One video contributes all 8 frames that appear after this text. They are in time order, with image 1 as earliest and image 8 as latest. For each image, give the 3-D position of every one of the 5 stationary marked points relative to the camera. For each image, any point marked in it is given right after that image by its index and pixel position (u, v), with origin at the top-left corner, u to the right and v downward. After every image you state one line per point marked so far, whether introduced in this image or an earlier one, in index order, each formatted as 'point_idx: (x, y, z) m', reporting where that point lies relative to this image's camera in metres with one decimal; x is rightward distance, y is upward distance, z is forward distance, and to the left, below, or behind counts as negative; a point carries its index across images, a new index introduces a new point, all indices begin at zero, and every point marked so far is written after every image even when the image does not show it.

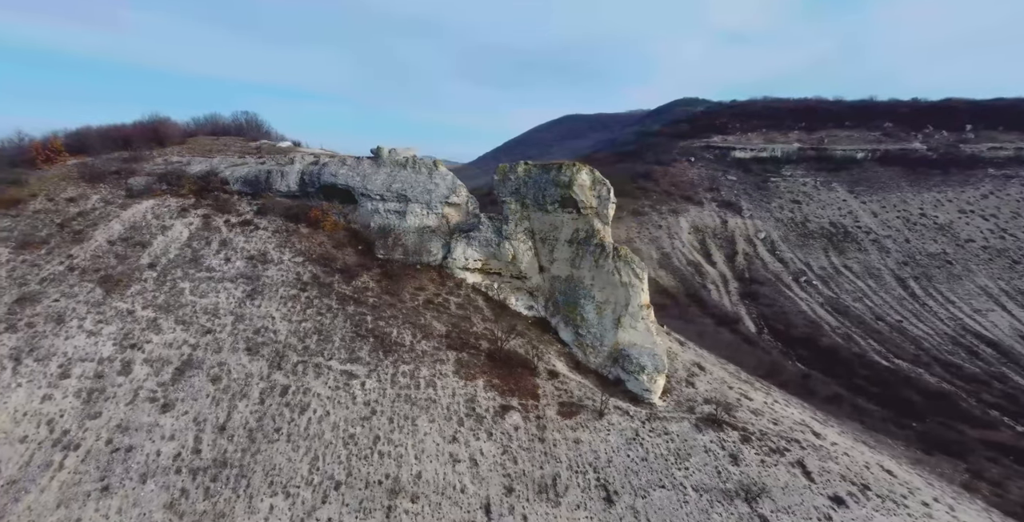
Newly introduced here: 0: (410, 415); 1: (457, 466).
0: (-3.0, -4.6, +12.2) m
1: (-1.5, -5.5, +11.0) m
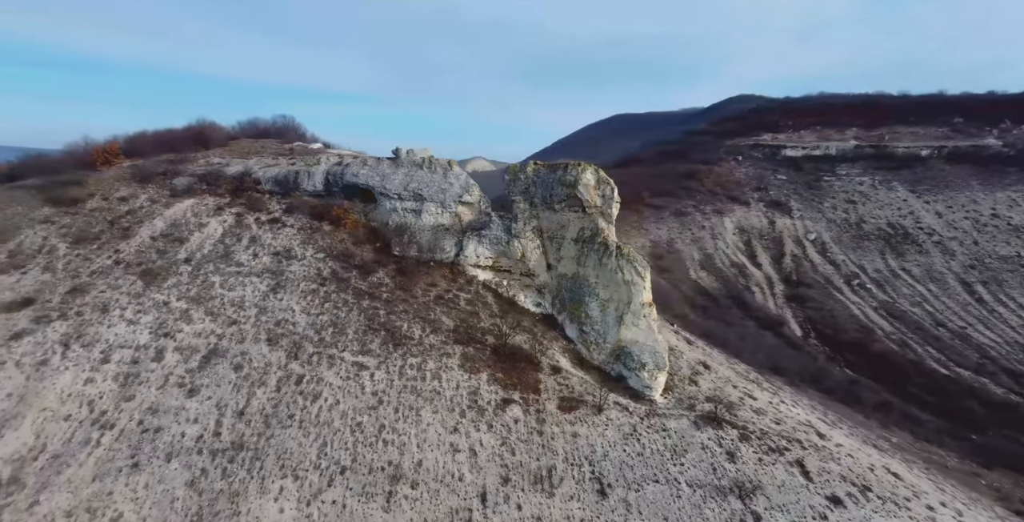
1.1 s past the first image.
0: (-3.0, -4.5, +12.7) m
1: (-1.6, -5.4, +11.4) m
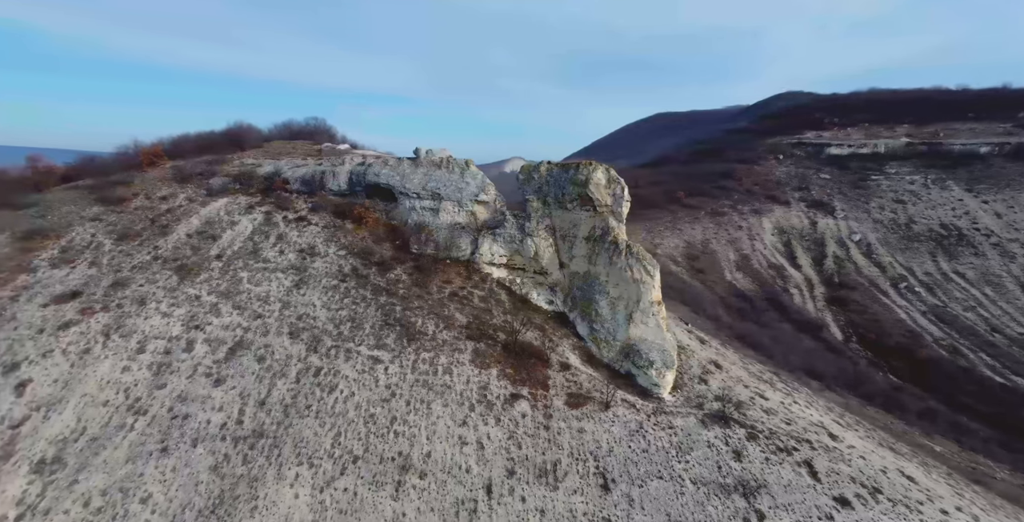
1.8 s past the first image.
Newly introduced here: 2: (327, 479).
0: (-2.7, -4.4, +13.1) m
1: (-1.4, -5.3, +11.7) m
2: (-5.0, -5.9, +11.1) m
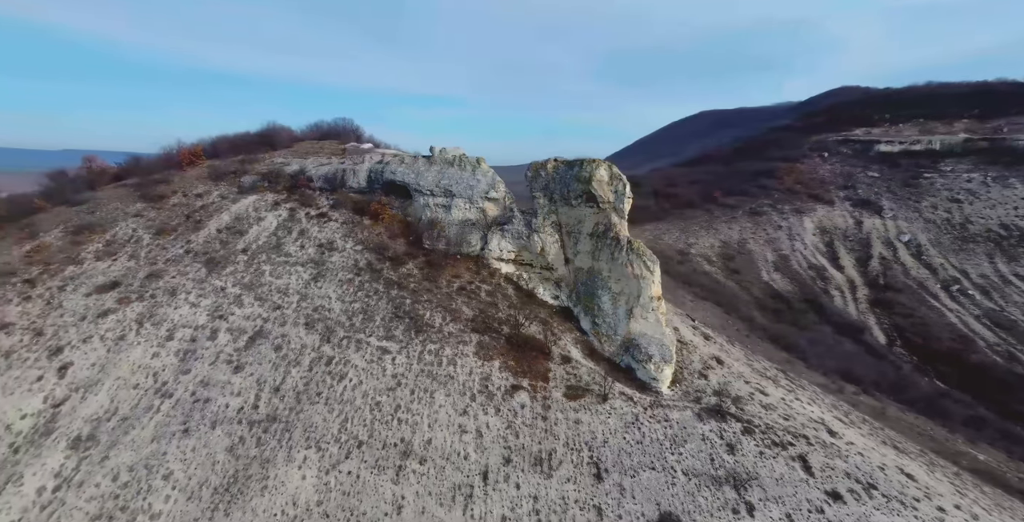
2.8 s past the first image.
0: (-2.7, -4.2, +13.6) m
1: (-1.5, -5.2, +12.1) m
2: (-5.0, -5.7, +11.8) m
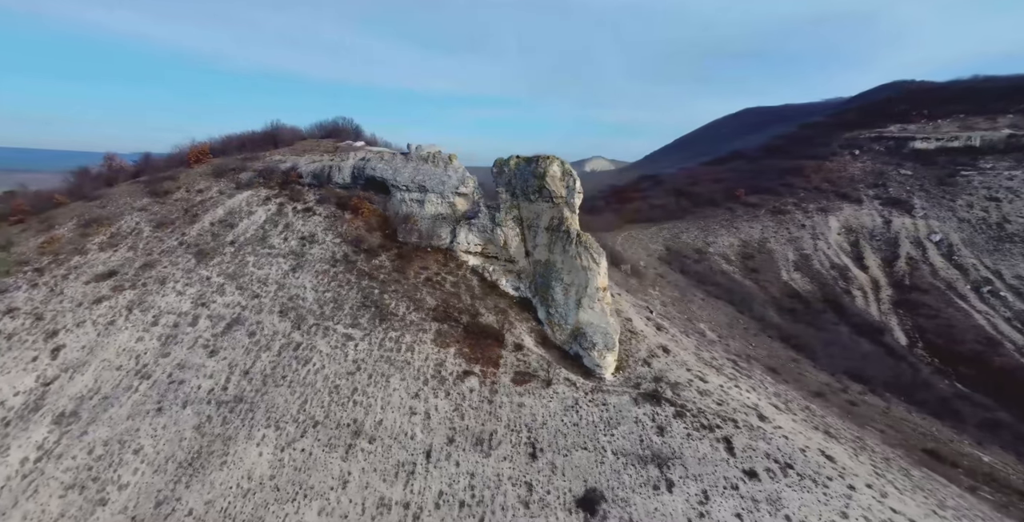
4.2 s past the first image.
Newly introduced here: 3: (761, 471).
0: (-4.3, -3.8, +14.2) m
1: (-3.1, -4.8, +12.7) m
2: (-6.7, -5.4, +12.4) m
3: (+6.3, -5.4, +10.3) m
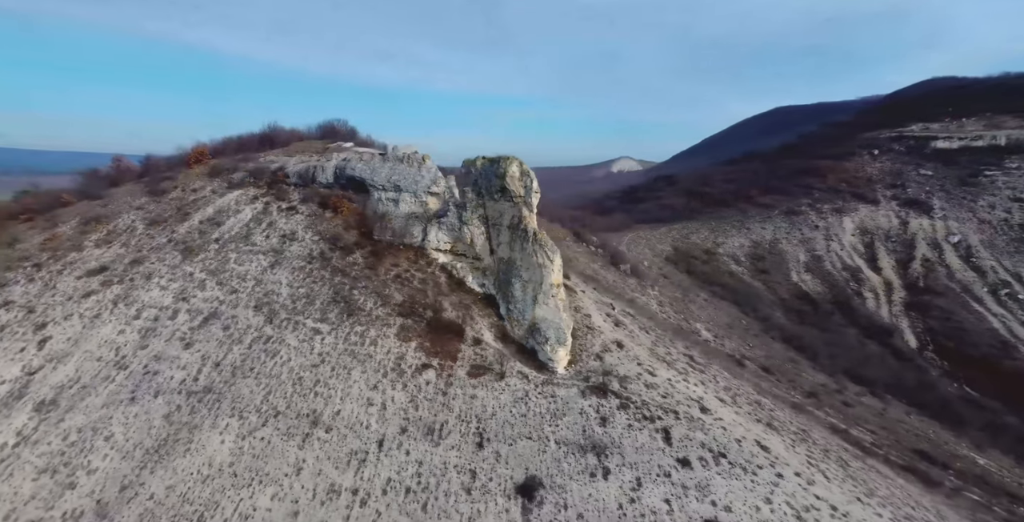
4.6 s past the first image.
0: (-5.8, -3.7, +14.6) m
1: (-4.6, -4.7, +13.1) m
2: (-8.2, -5.2, +12.8) m
3: (+4.8, -5.3, +10.8) m
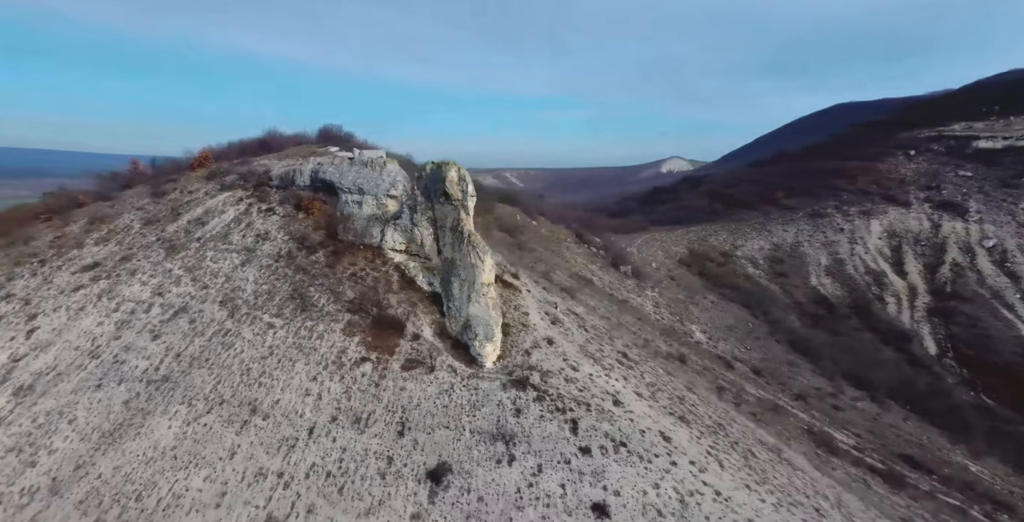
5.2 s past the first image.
0: (-8.3, -3.6, +15.4) m
1: (-7.1, -4.7, +13.9) m
2: (-10.7, -5.2, +13.6) m
3: (+2.4, -5.3, +11.5) m
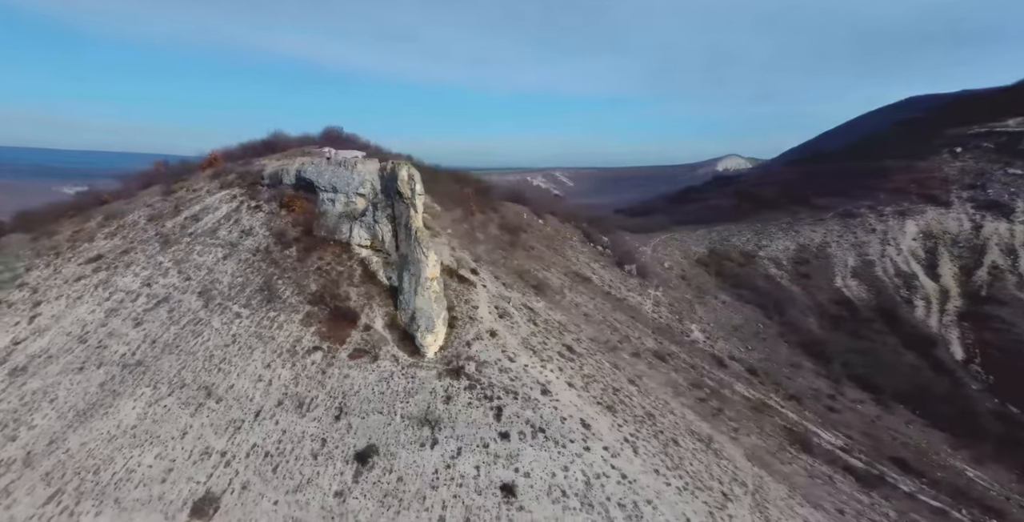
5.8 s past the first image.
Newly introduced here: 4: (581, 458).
0: (-10.5, -3.4, +16.3) m
1: (-9.3, -4.4, +14.8) m
2: (-12.9, -4.9, +14.5) m
3: (+0.1, -5.2, +12.2) m
4: (+2.0, -5.7, +11.8) m
